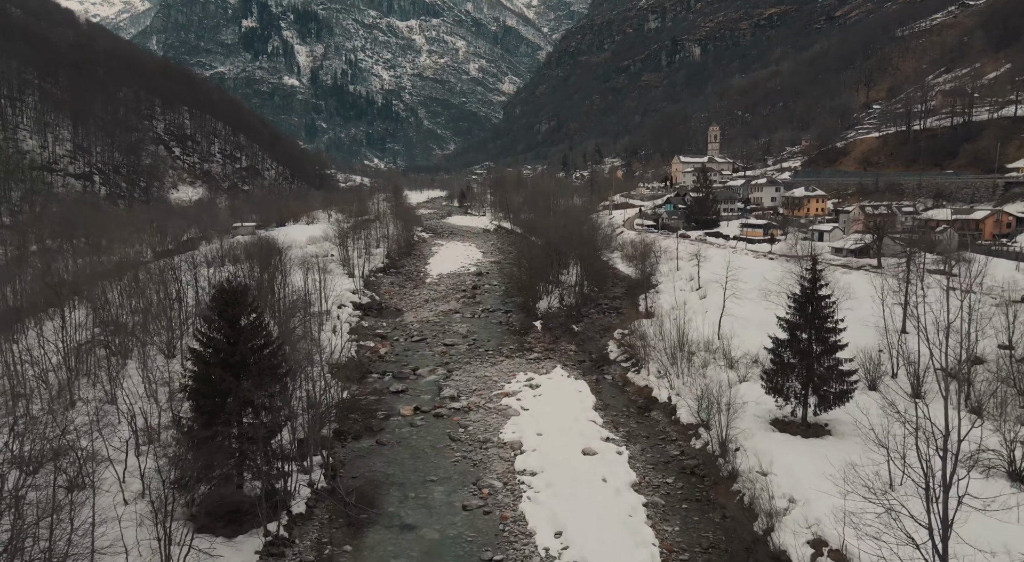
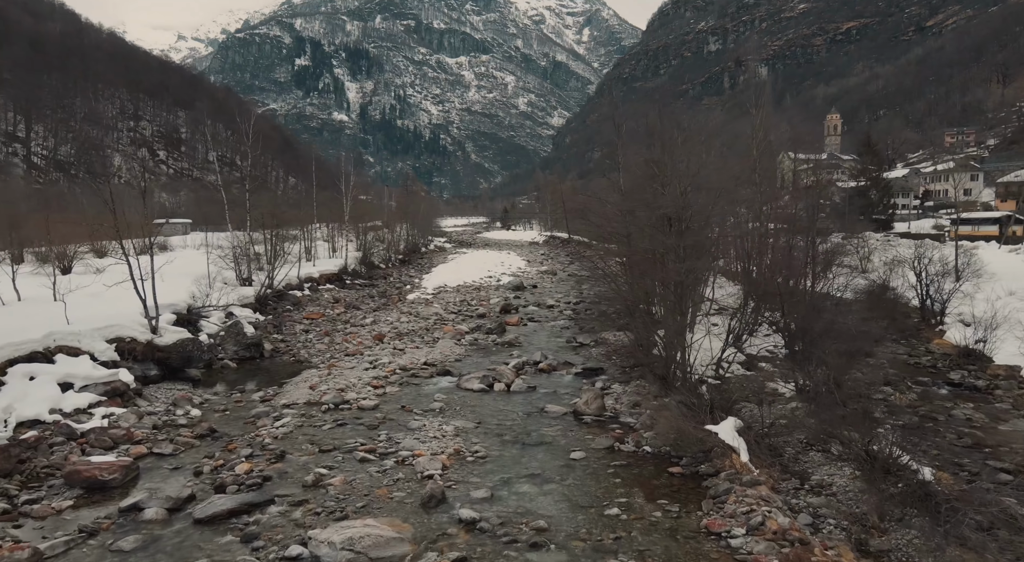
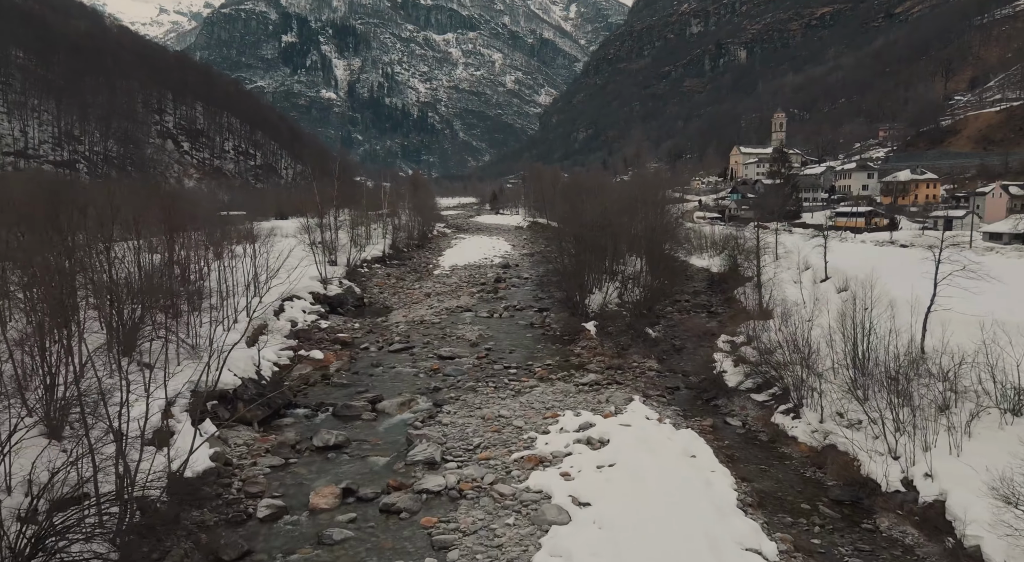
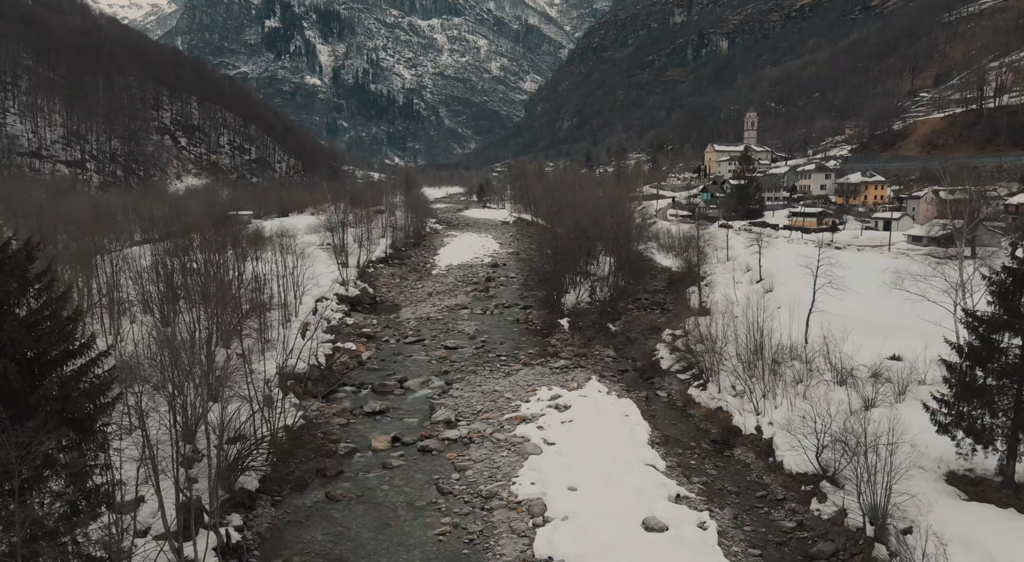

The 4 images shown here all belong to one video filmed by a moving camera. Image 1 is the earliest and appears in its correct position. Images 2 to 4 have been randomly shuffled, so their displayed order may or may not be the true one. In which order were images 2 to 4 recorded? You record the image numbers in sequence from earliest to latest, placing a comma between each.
4, 3, 2
